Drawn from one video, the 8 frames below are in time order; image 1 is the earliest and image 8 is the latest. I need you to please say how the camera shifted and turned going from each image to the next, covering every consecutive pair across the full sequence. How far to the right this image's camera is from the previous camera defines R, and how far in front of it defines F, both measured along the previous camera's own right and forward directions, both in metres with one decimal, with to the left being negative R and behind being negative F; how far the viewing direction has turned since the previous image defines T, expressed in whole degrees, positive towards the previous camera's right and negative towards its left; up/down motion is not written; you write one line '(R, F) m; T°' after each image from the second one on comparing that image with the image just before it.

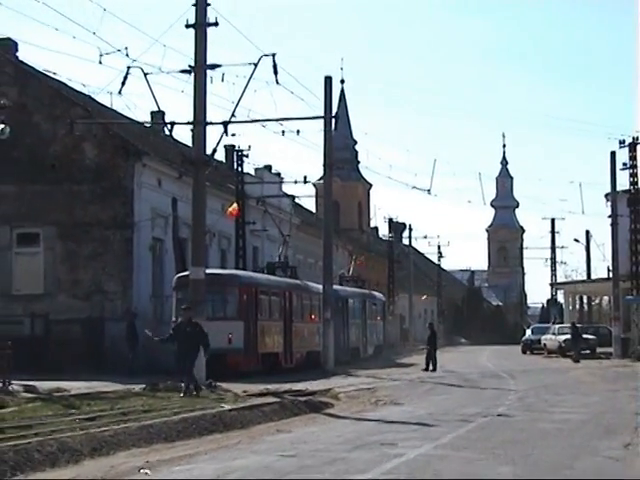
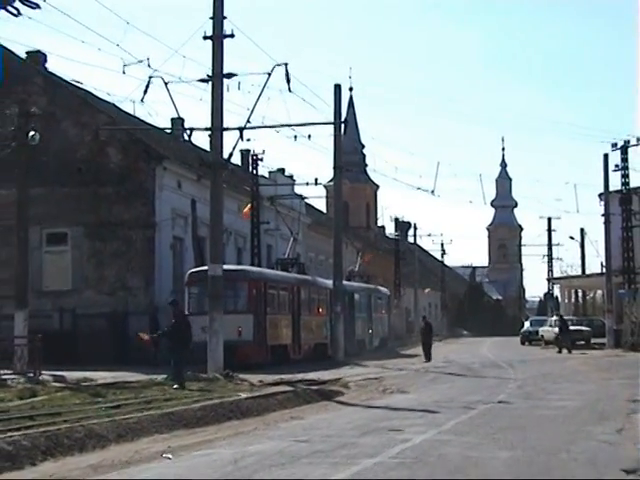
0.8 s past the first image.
(+0.1, -1.3) m; -1°
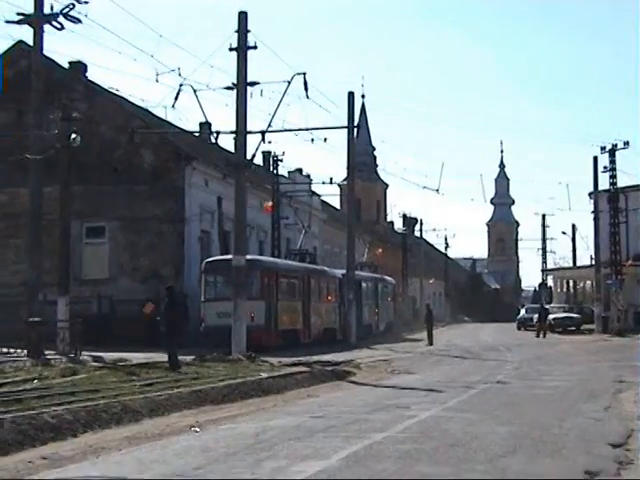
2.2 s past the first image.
(+0.2, -2.1) m; -1°
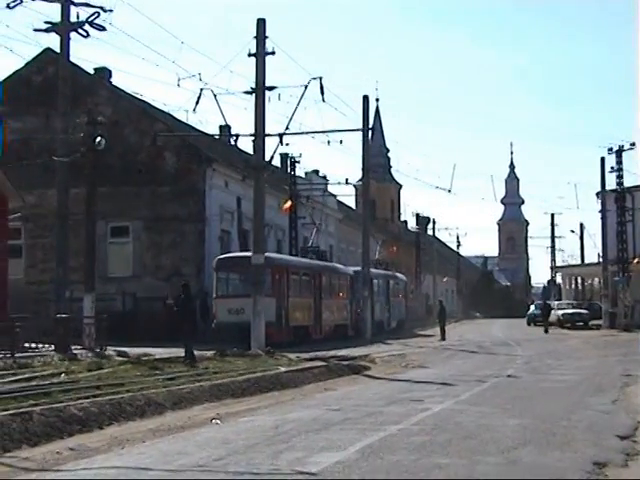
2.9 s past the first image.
(+0.1, -0.8) m; -1°
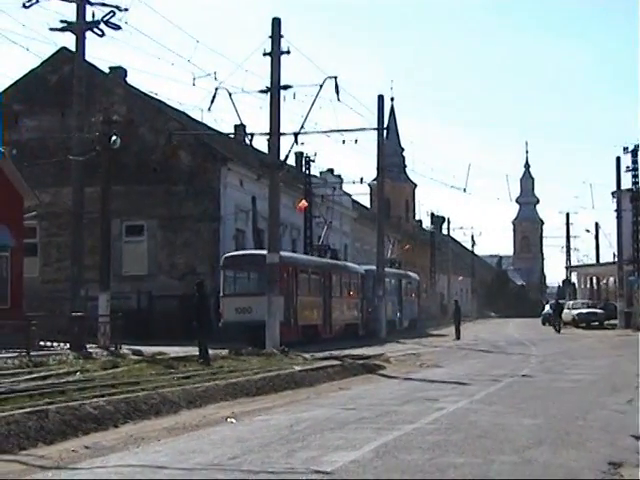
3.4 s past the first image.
(-0.1, 0.0) m; 0°
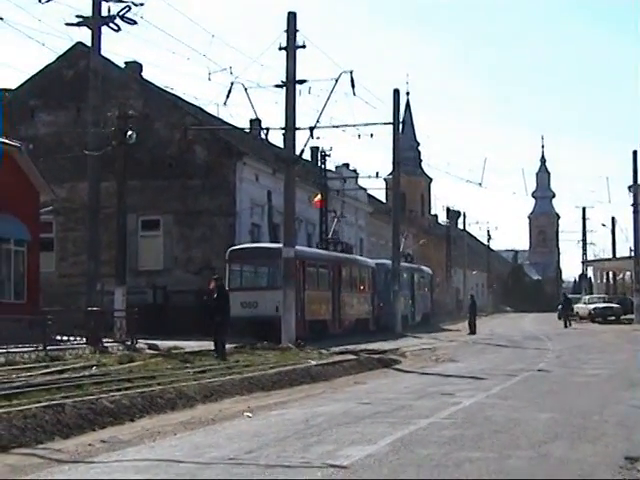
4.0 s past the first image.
(0.0, 0.0) m; -1°
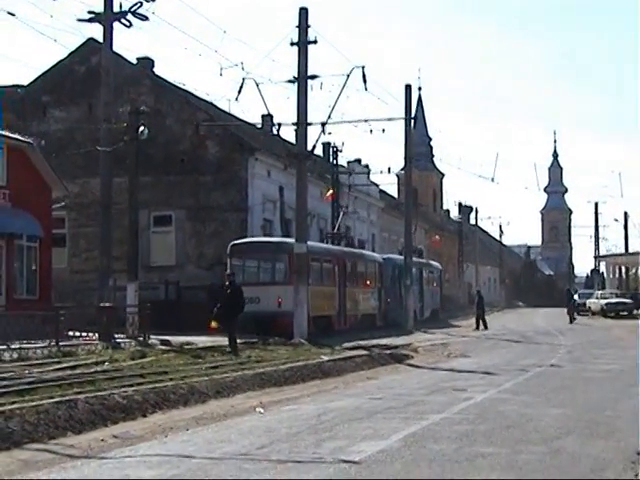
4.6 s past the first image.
(0.0, 0.0) m; -1°
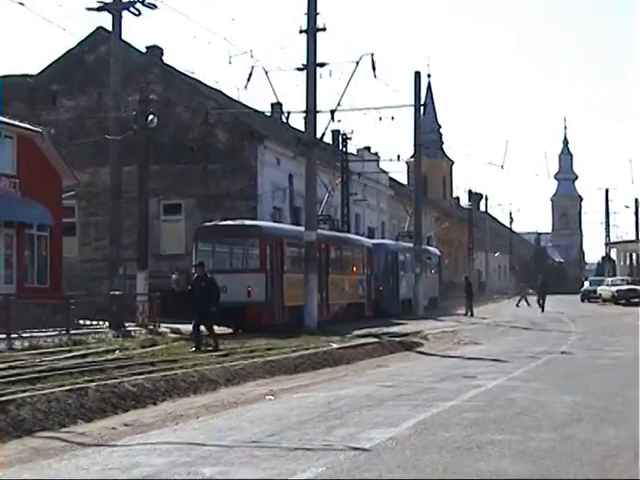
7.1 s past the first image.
(0.0, 0.0) m; -1°
